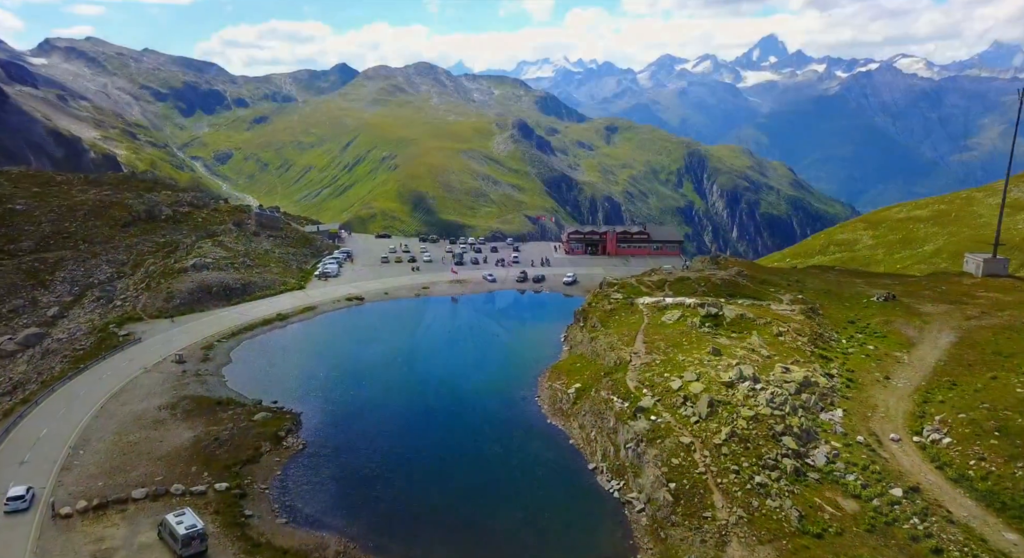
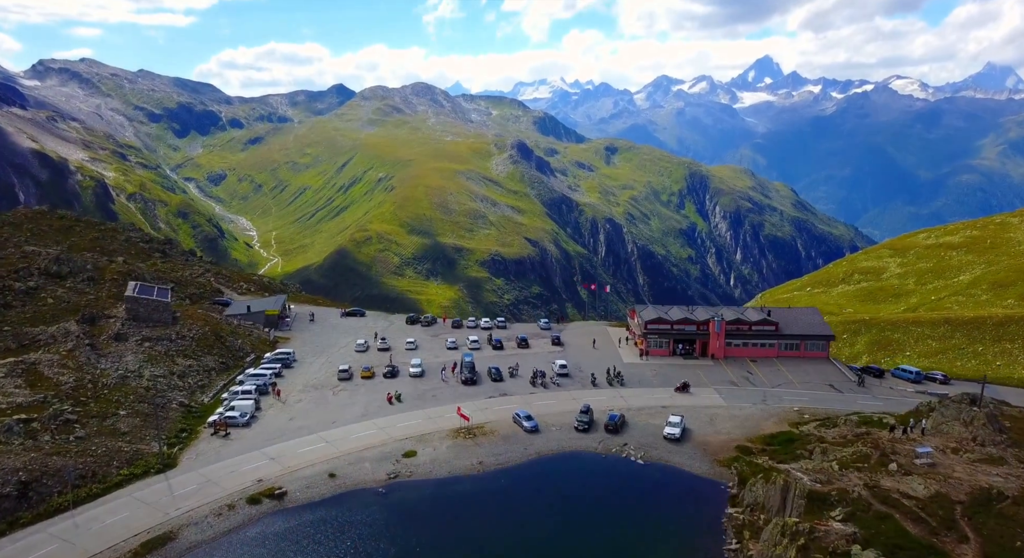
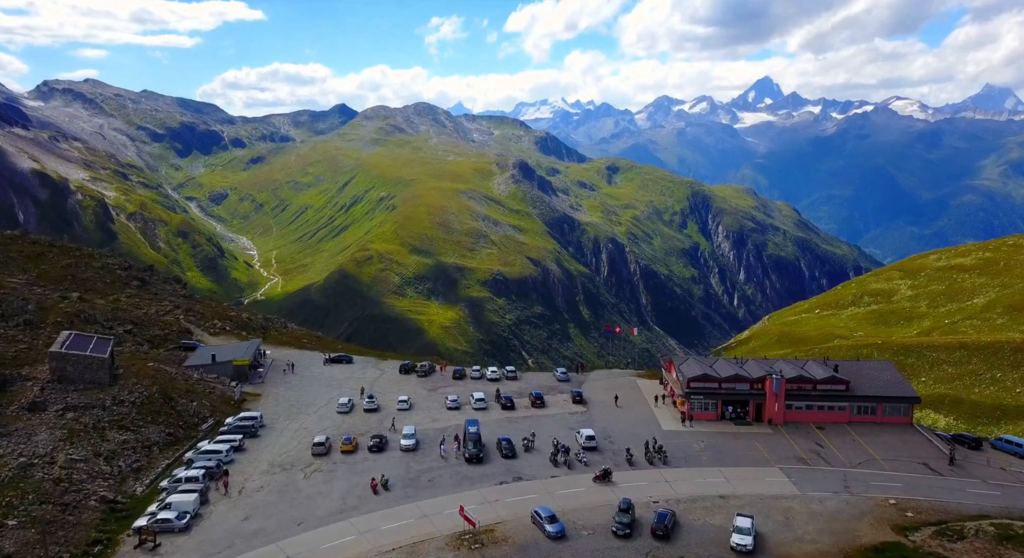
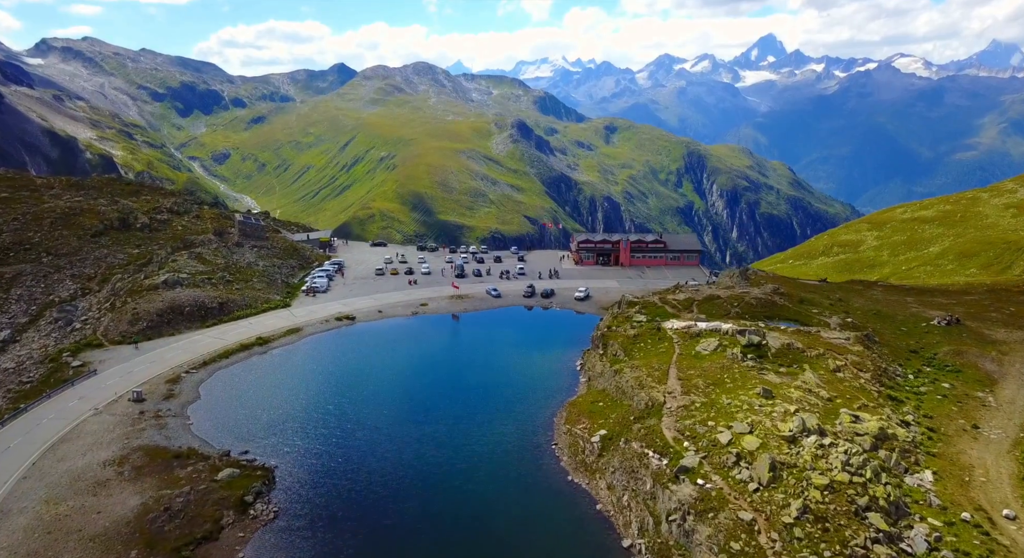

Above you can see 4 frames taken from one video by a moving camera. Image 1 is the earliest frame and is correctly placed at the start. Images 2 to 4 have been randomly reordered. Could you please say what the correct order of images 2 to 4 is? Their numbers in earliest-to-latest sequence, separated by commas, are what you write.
4, 2, 3
